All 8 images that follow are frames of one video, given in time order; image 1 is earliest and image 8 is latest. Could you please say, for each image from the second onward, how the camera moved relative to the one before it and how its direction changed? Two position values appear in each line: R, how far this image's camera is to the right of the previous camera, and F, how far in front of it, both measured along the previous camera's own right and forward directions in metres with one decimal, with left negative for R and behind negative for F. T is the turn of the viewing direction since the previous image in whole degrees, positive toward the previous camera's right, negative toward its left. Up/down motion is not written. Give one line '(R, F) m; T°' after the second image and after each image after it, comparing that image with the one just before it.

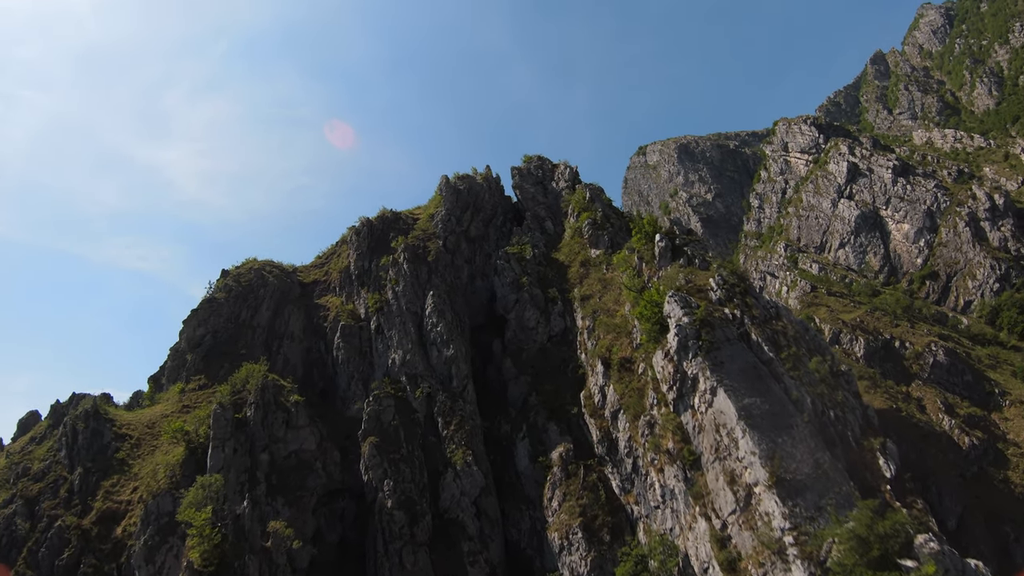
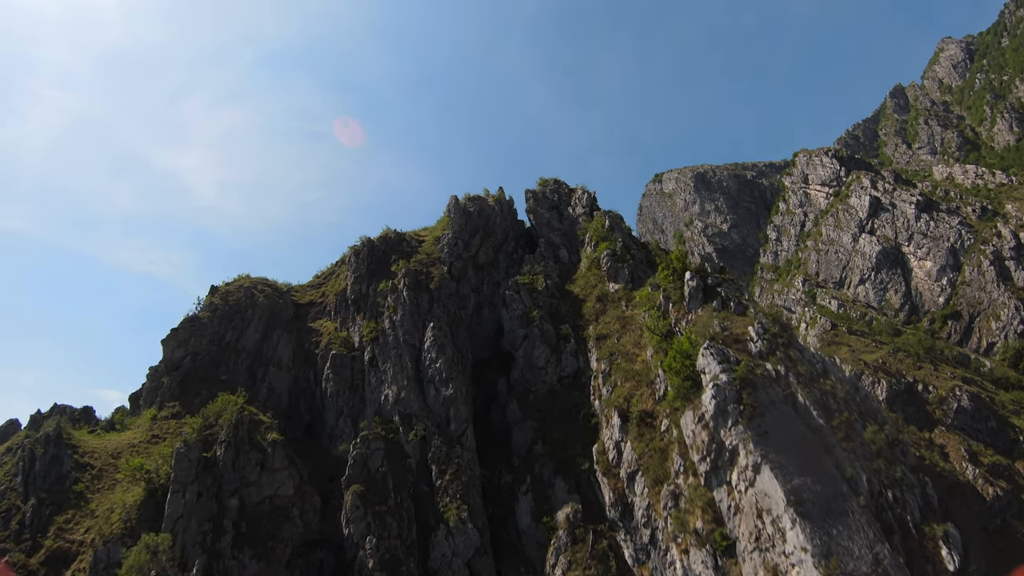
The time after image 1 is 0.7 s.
(-0.1, +6.7) m; -1°
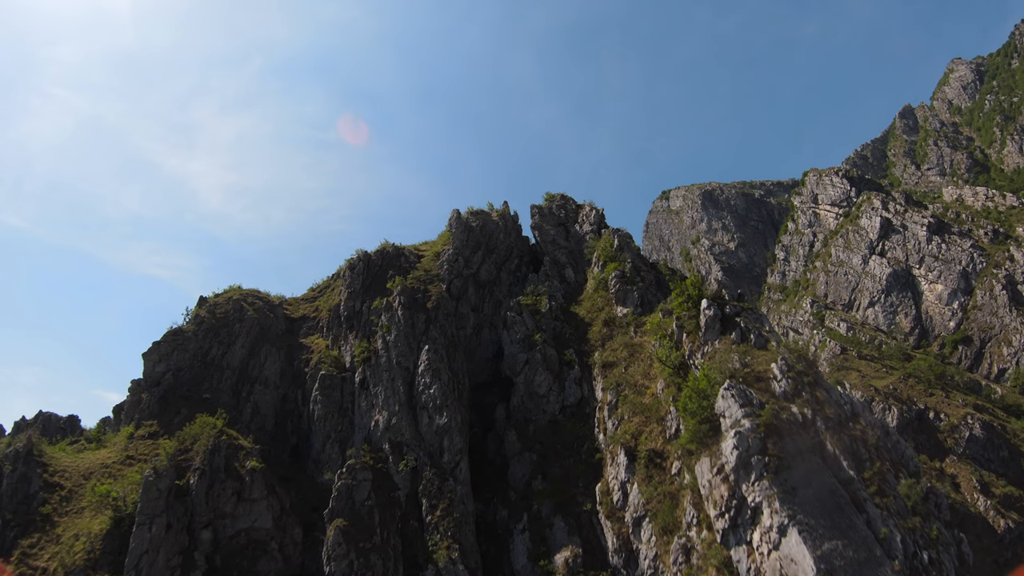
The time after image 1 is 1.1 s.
(+0.2, +3.9) m; 0°
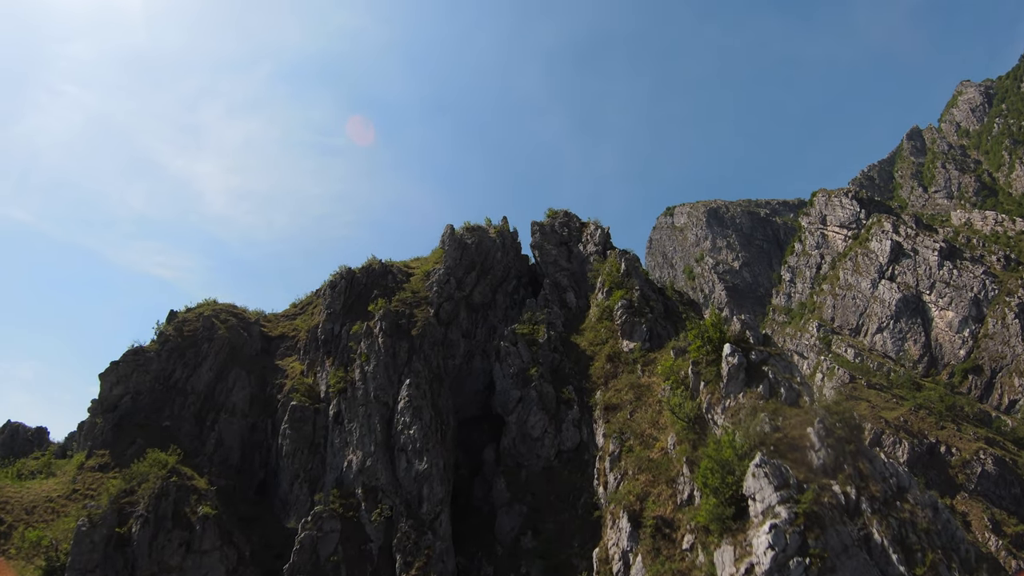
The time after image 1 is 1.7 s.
(+0.6, +6.3) m; 0°
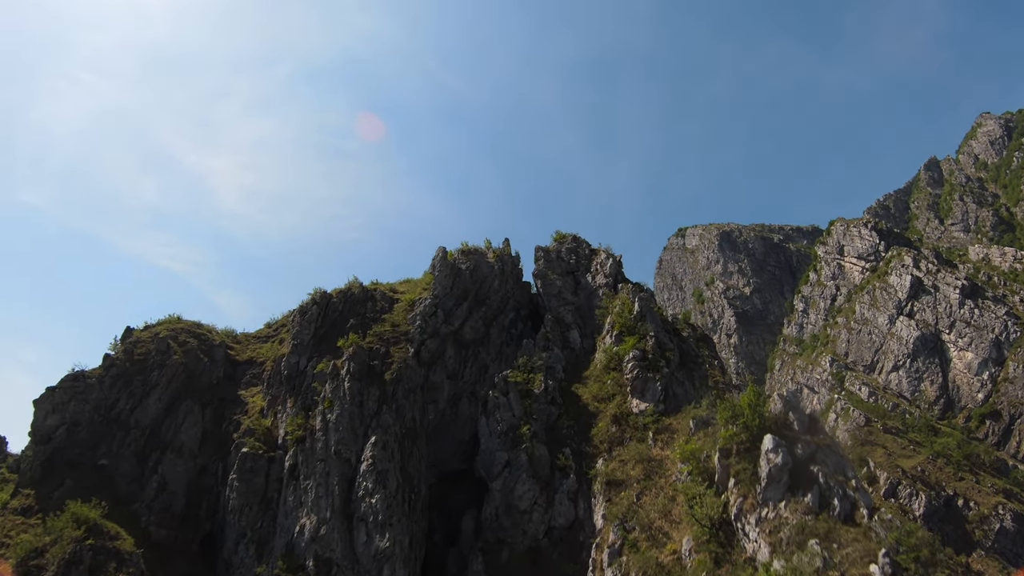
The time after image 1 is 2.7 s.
(+0.9, +8.1) m; -1°
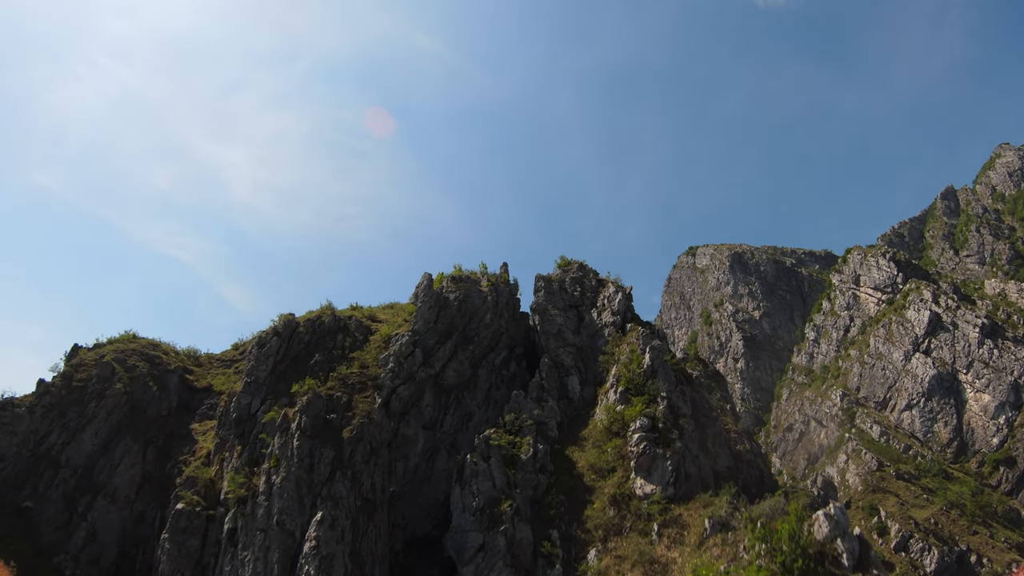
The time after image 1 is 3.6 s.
(+1.1, +7.5) m; -1°
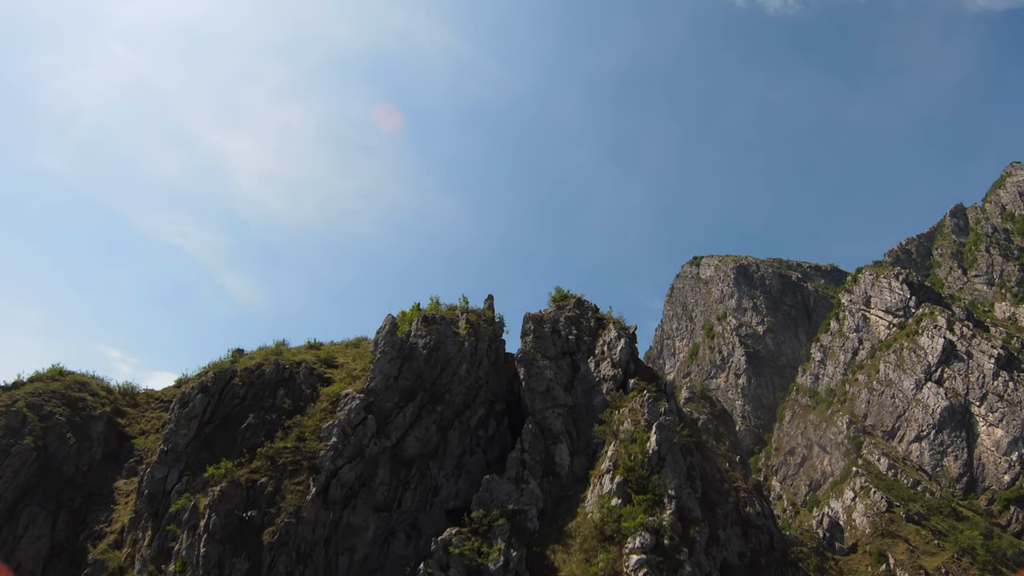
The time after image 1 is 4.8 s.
(+1.5, +9.0) m; 0°
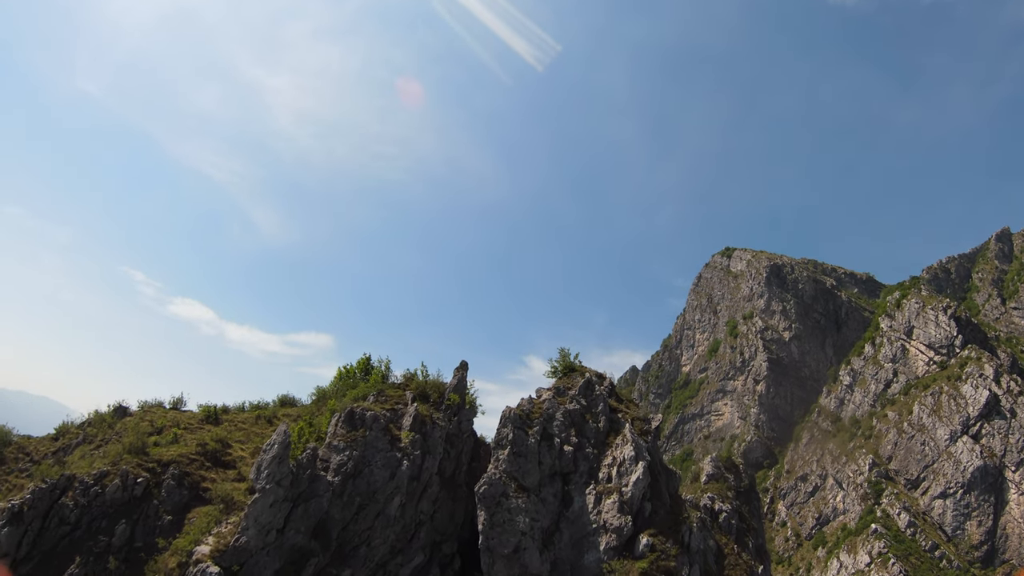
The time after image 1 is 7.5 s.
(+1.7, +16.1) m; -2°
